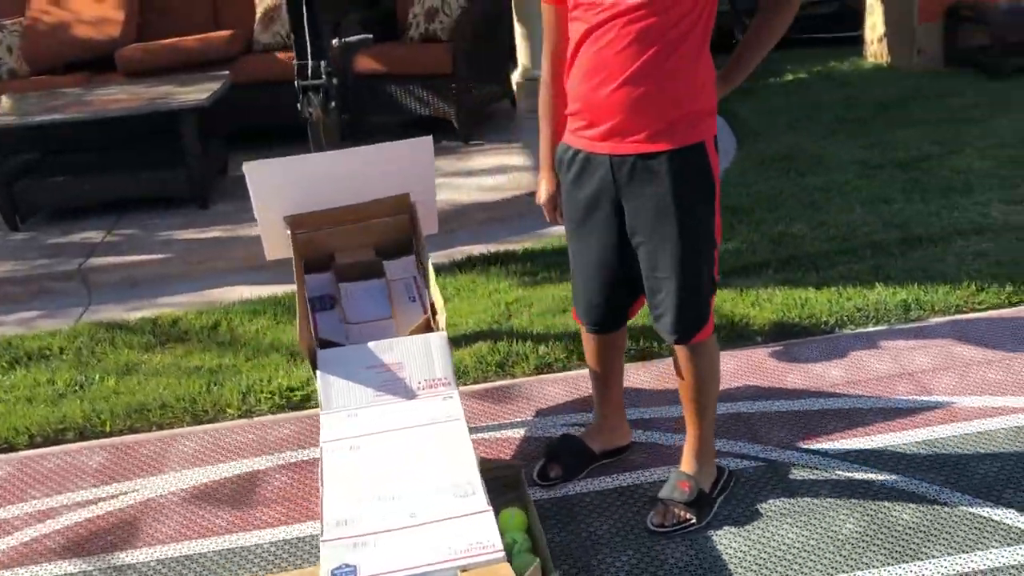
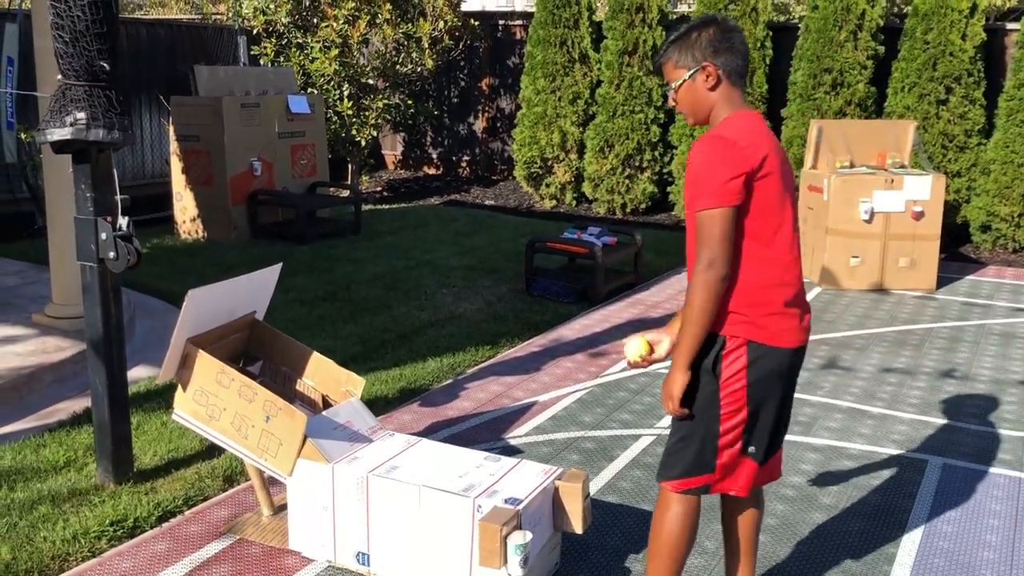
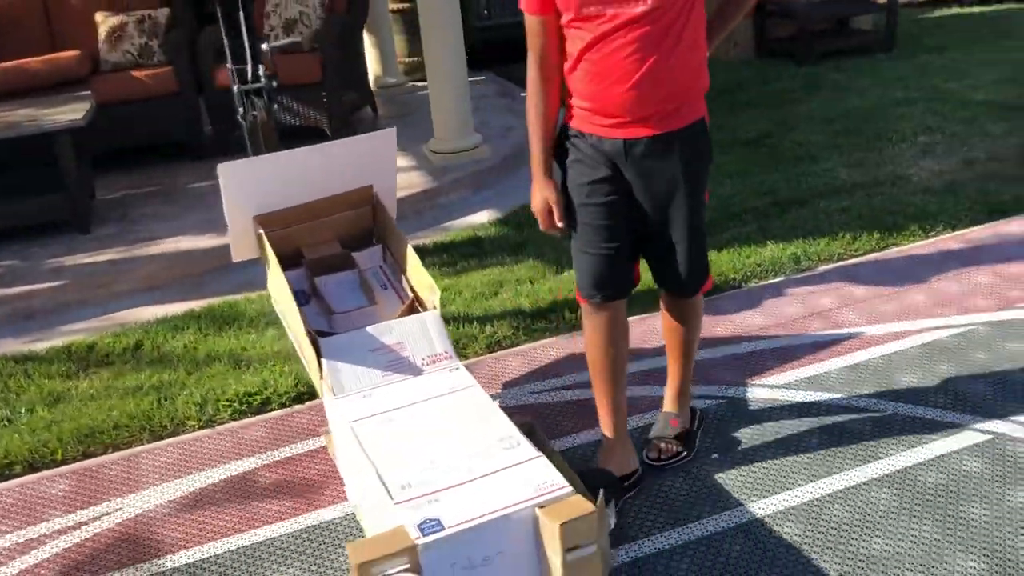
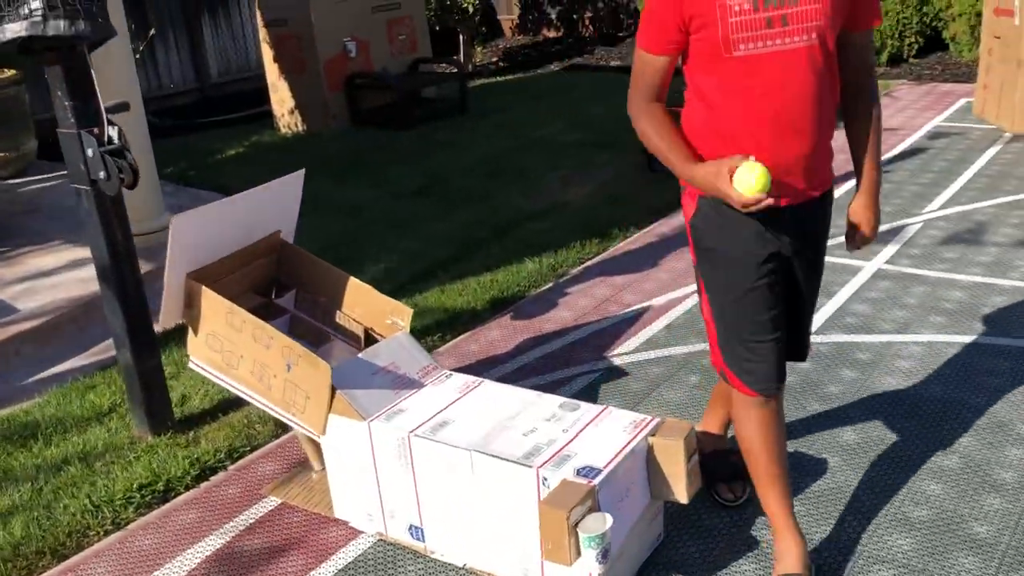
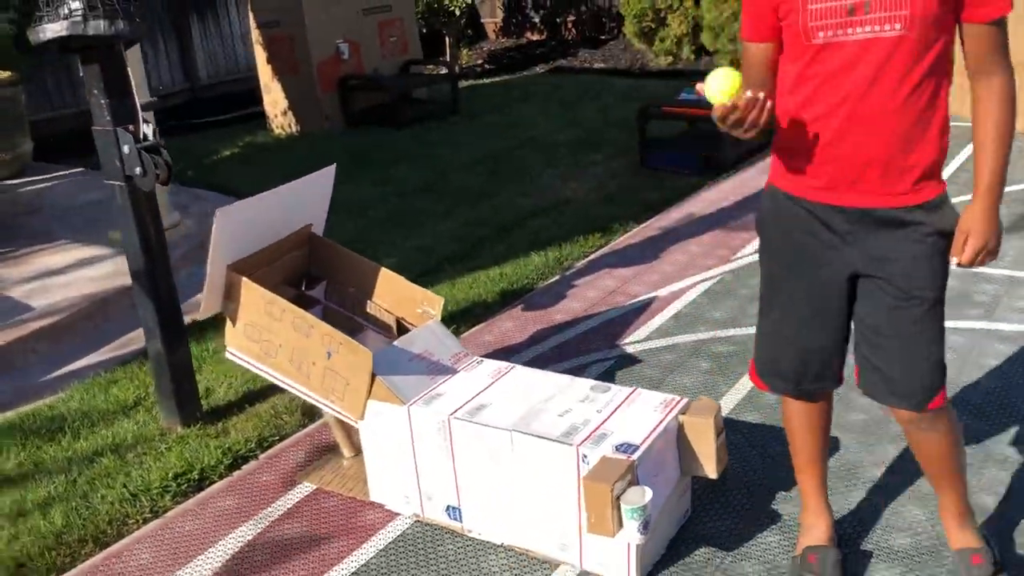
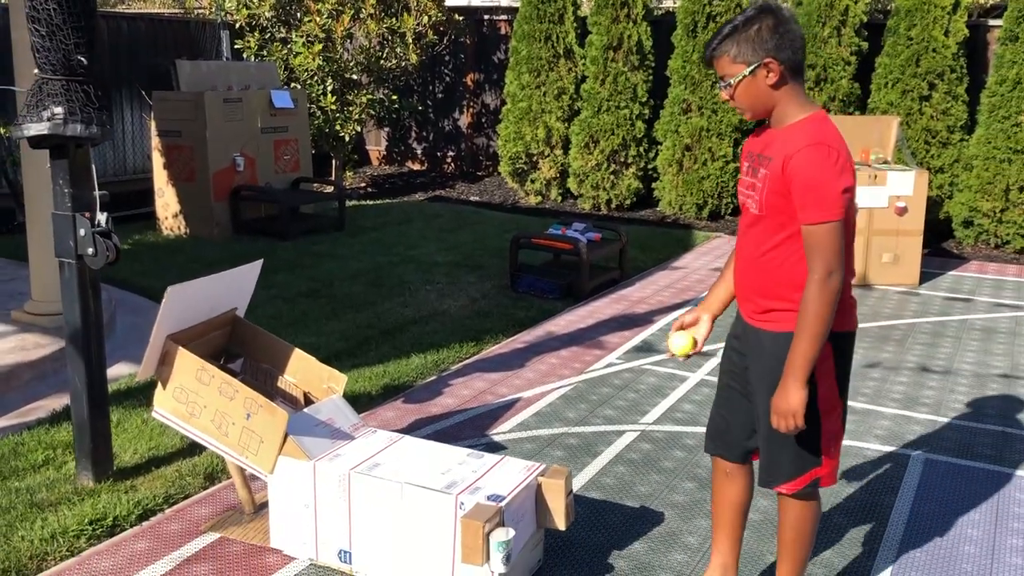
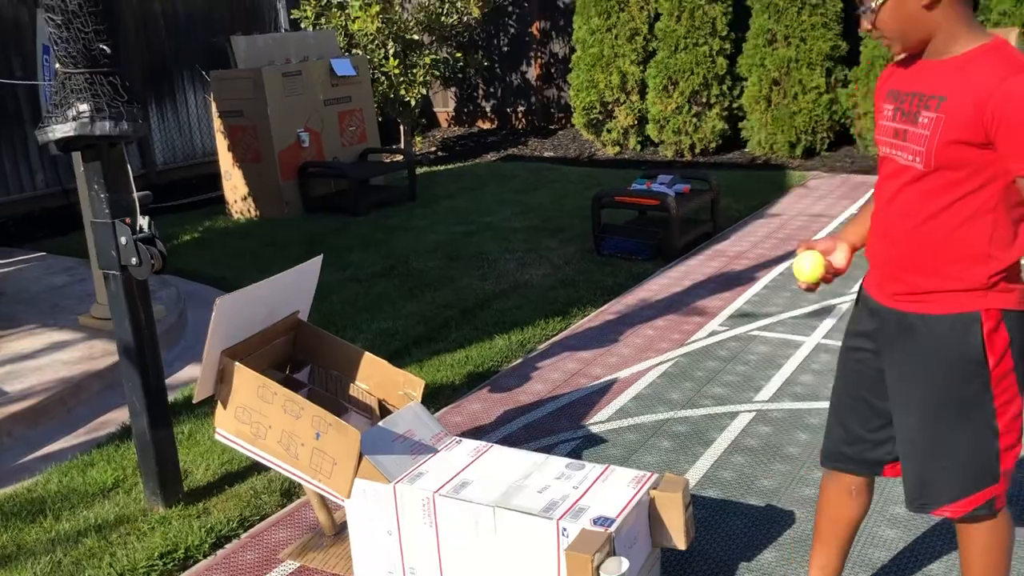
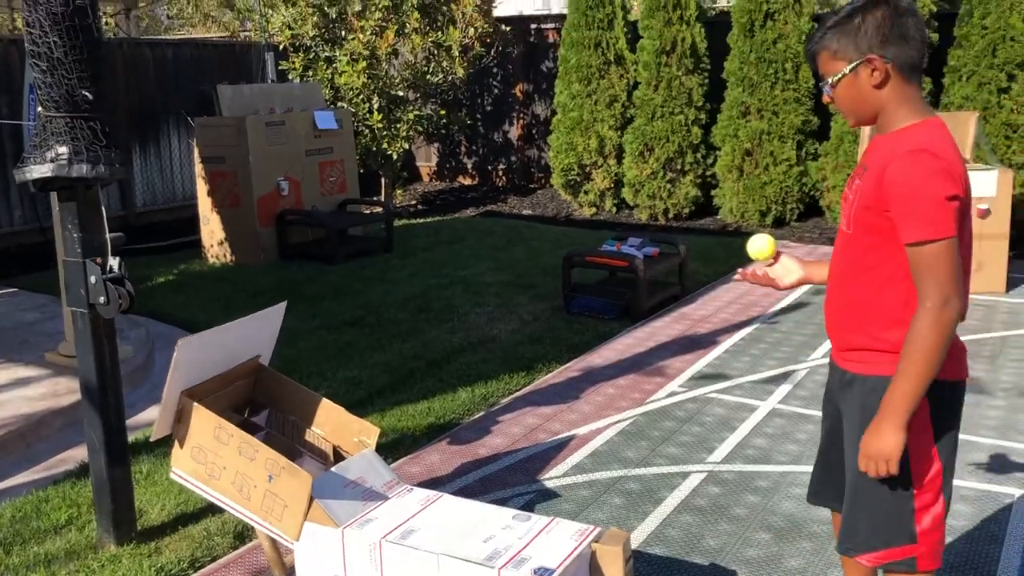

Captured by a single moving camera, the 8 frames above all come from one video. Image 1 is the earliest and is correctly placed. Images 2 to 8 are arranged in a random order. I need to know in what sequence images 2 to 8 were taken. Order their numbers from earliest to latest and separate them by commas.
3, 4, 5, 7, 8, 6, 2
